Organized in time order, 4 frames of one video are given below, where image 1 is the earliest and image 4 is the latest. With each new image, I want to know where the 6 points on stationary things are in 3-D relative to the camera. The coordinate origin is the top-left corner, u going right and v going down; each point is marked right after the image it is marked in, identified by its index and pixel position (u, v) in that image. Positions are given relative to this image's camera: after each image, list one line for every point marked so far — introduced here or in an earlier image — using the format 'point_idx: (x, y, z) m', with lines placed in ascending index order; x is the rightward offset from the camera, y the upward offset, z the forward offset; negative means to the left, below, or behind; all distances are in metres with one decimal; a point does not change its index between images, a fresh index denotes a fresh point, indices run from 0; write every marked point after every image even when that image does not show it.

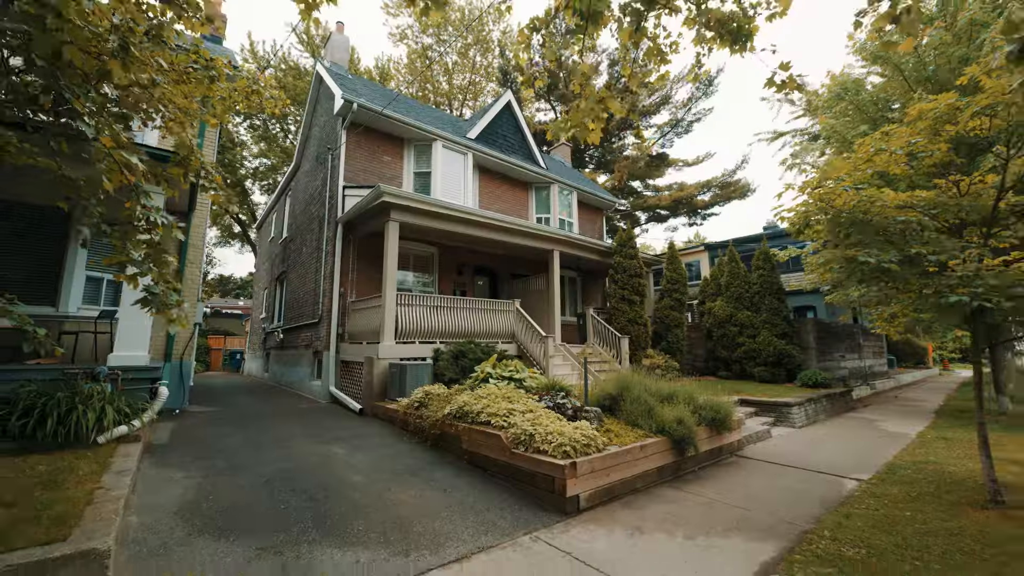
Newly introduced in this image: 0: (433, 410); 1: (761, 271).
0: (-1.1, -1.6, +5.4) m
1: (+7.2, +0.5, +11.5) m
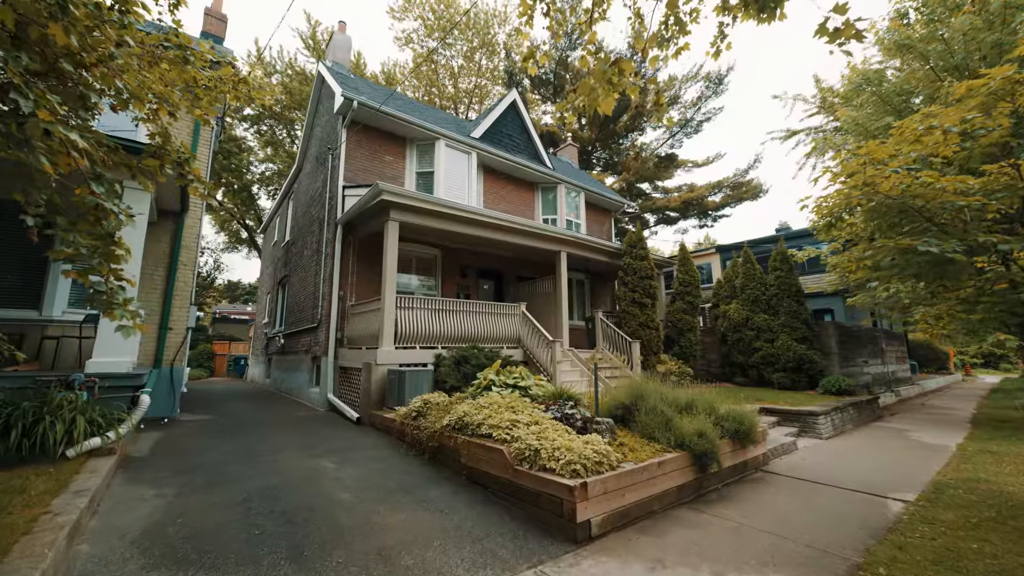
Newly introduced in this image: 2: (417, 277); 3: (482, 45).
0: (-1.0, -1.6, +5.0) m
1: (+7.3, +0.4, +11.0) m
2: (-2.3, +0.3, +9.9) m
3: (-1.5, +11.9, +19.8) m
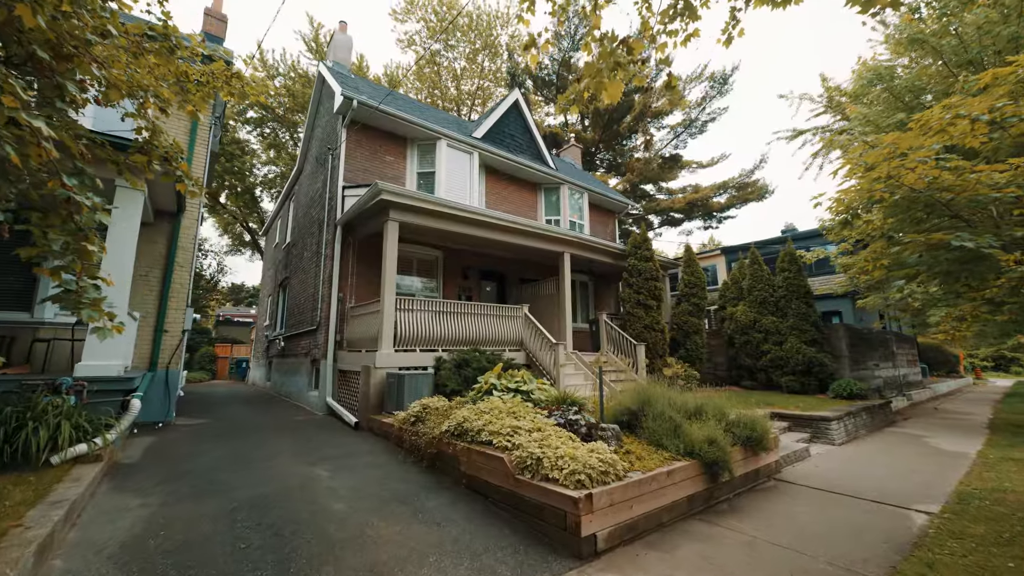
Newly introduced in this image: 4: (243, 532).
0: (-1.0, -1.6, +4.8) m
1: (+7.4, +0.4, +10.8) m
2: (-2.3, +0.2, +9.7) m
3: (-1.3, +11.8, +19.7) m
4: (-2.1, -1.9, +3.1) m
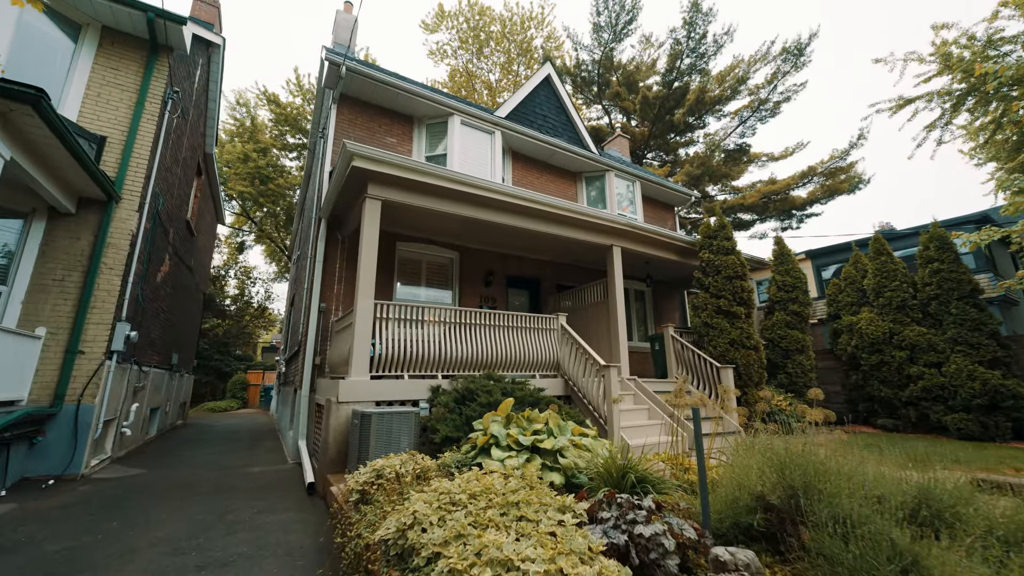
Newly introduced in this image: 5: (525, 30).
0: (-0.9, -1.5, +2.6) m
1: (+8.1, +0.4, +7.6) m
2: (-1.6, 0.0, +7.7) m
3: (+0.2, +11.0, +18.2) m
4: (-2.2, -1.6, +1.0) m
5: (+0.5, +11.9, +18.1) m
